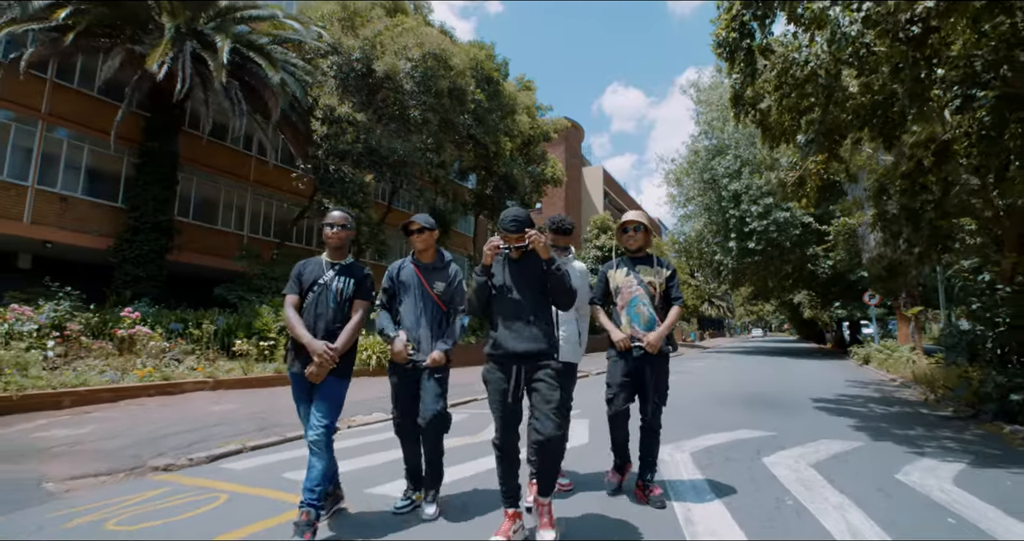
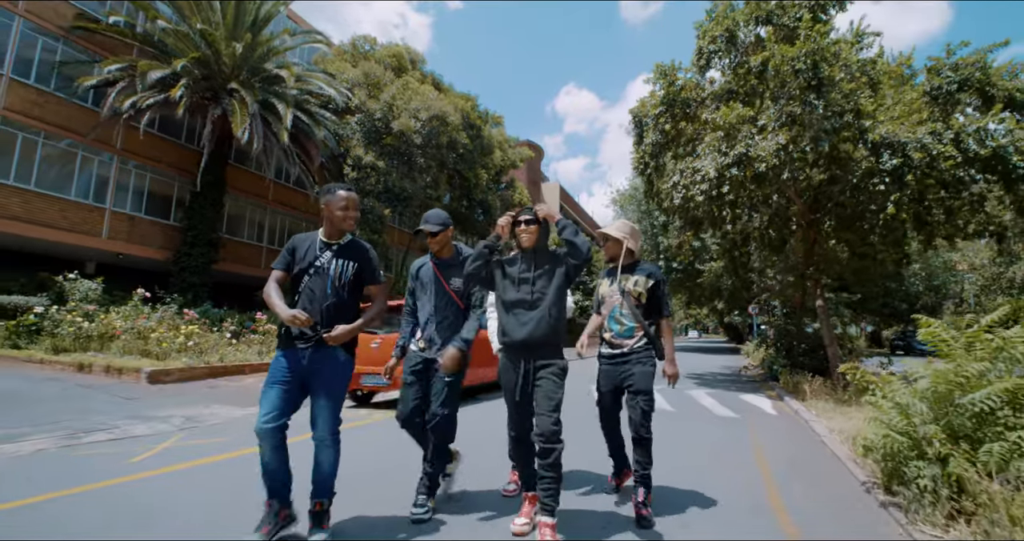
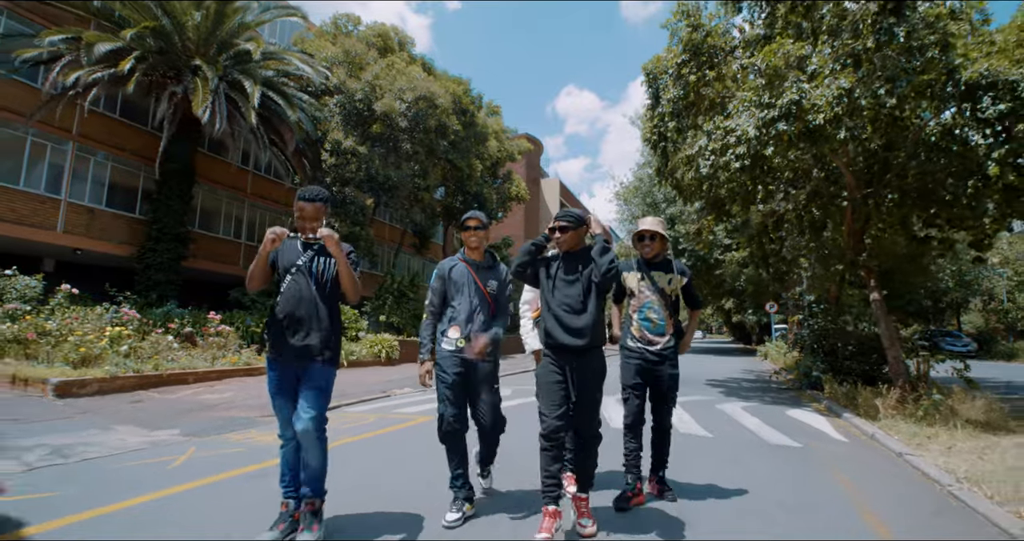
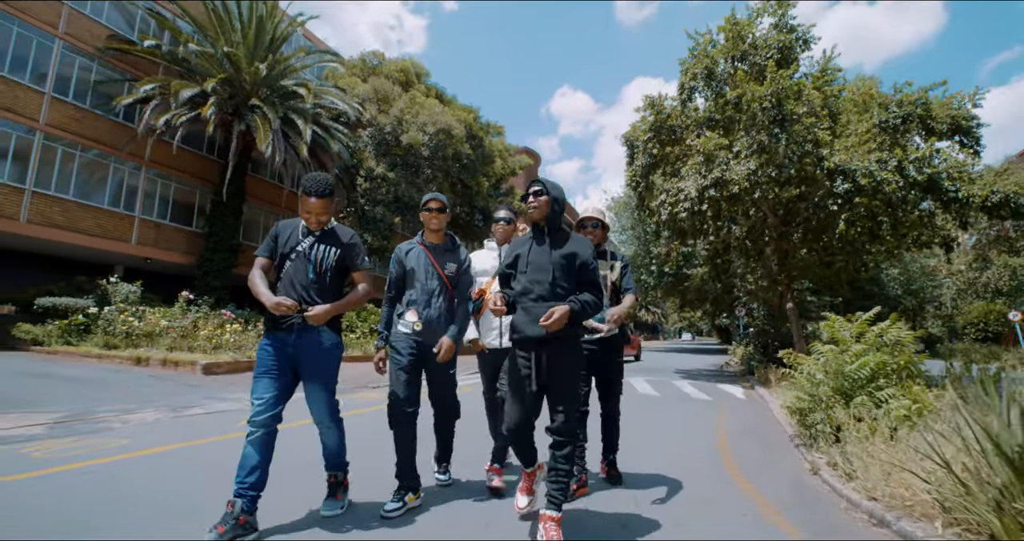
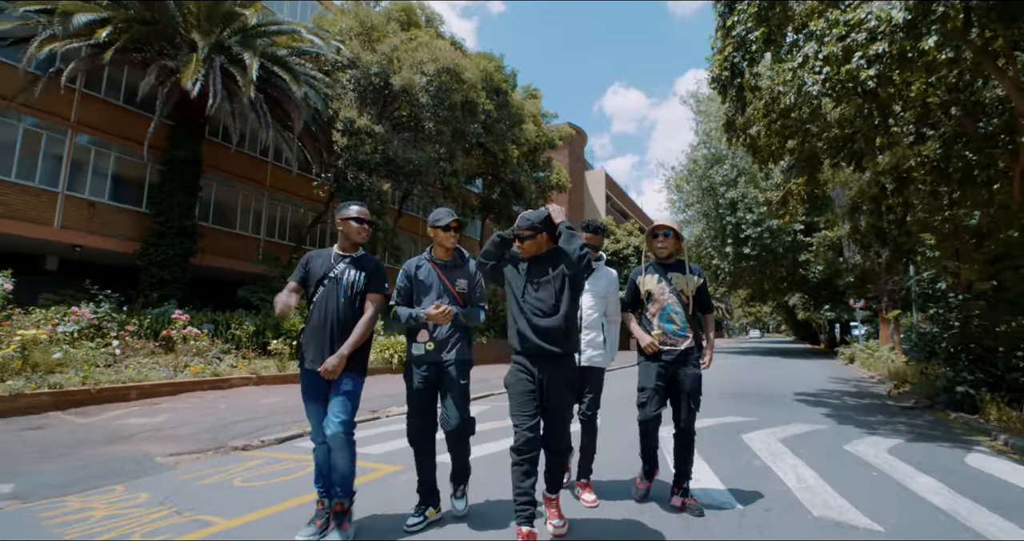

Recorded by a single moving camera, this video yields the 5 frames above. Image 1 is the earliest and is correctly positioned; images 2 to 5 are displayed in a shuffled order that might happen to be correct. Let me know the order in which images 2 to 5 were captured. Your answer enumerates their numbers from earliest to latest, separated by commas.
5, 3, 2, 4
